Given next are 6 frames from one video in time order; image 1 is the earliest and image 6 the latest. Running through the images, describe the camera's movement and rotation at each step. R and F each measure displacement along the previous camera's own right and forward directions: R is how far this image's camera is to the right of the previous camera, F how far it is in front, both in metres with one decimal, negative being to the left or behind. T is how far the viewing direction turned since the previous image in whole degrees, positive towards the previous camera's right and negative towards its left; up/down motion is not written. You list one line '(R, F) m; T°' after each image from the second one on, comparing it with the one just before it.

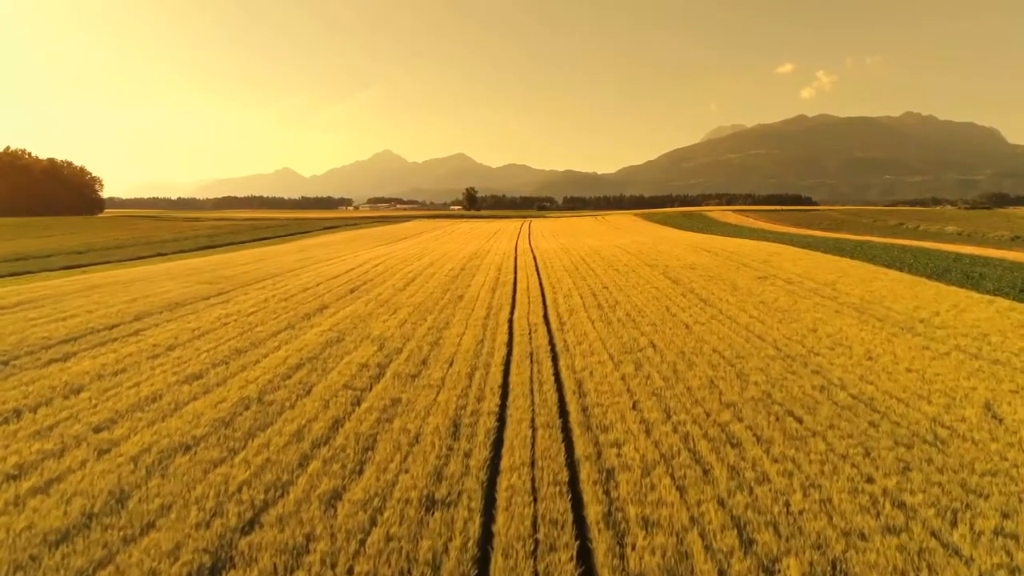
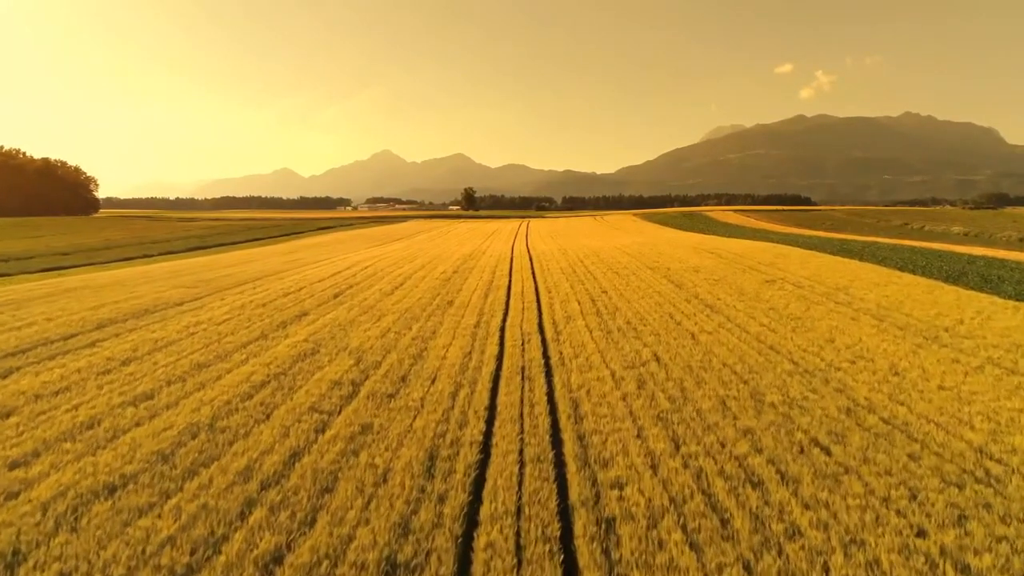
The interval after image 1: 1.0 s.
(+0.2, +0.9) m; 0°
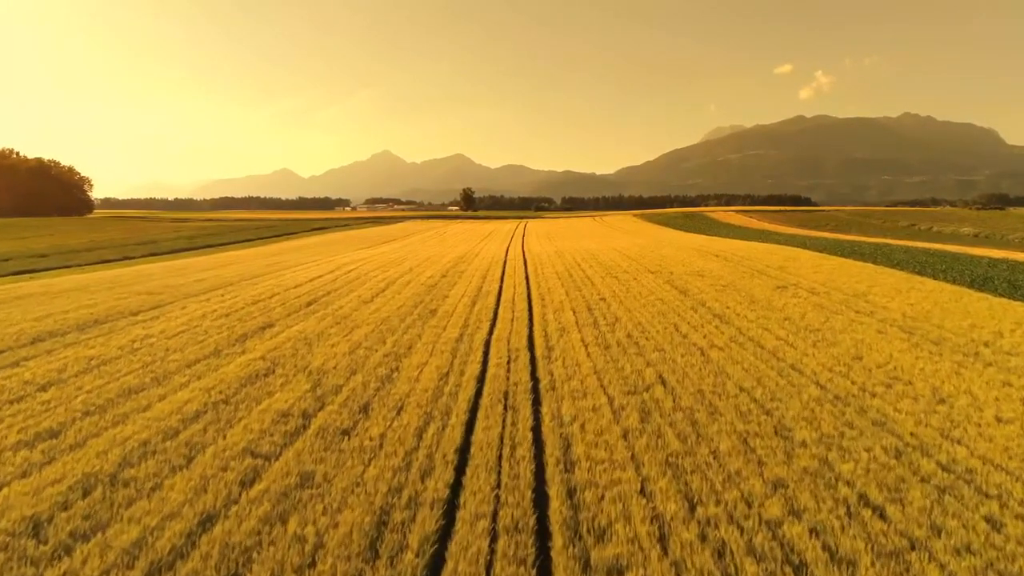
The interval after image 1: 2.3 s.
(+0.2, +1.3) m; 0°
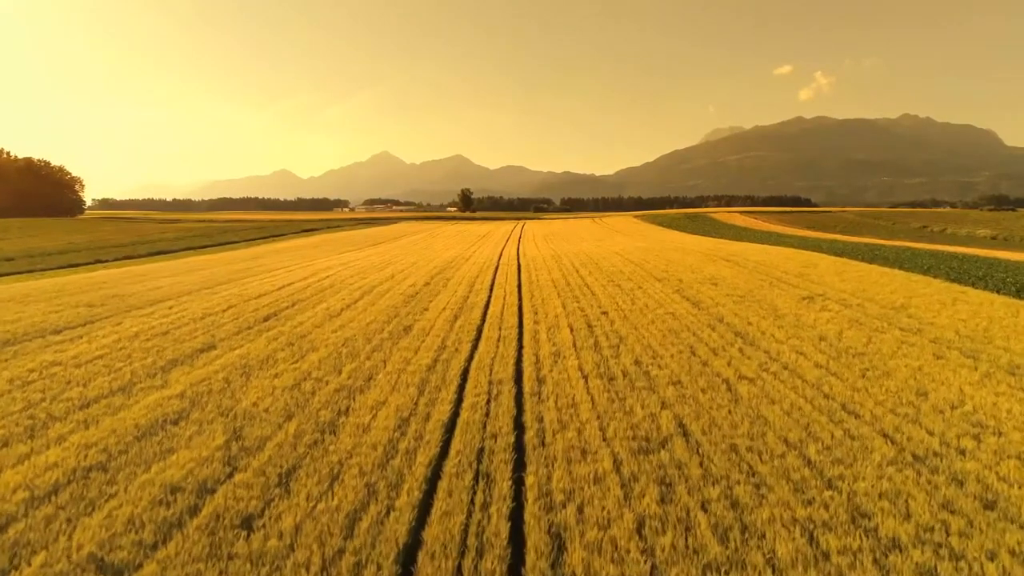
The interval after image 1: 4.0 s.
(+0.2, +1.9) m; 0°
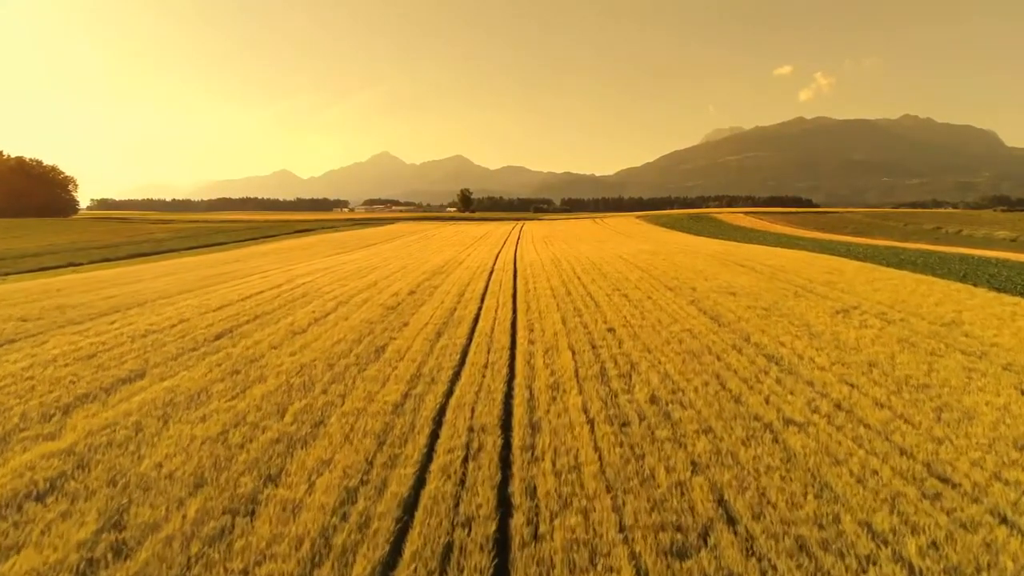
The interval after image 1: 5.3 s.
(+0.2, +1.7) m; 0°
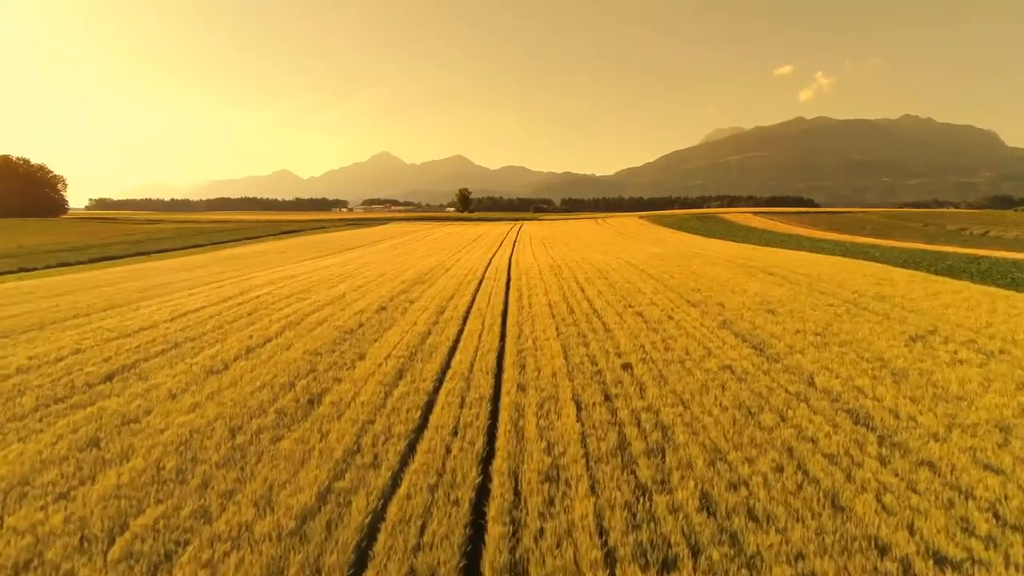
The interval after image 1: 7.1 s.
(+0.2, +2.6) m; 0°
